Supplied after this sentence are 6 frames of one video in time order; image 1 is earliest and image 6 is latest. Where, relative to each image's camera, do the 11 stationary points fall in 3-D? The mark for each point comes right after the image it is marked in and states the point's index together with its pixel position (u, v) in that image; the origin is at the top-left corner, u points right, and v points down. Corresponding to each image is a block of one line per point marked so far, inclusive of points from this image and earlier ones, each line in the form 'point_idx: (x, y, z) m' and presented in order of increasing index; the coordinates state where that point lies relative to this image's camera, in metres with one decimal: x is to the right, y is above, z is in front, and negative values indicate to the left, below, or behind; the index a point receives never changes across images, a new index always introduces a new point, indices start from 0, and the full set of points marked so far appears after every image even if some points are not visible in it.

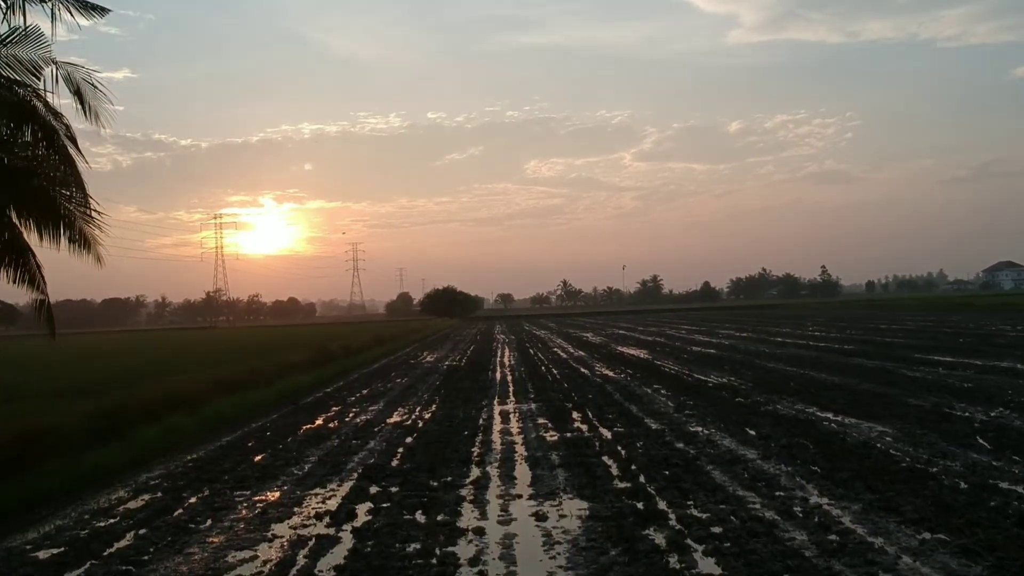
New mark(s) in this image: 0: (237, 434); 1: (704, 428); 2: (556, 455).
0: (-4.6, -2.5, +18.2) m
1: (+2.9, -2.1, +16.1) m
2: (+0.6, -2.1, +13.8) m
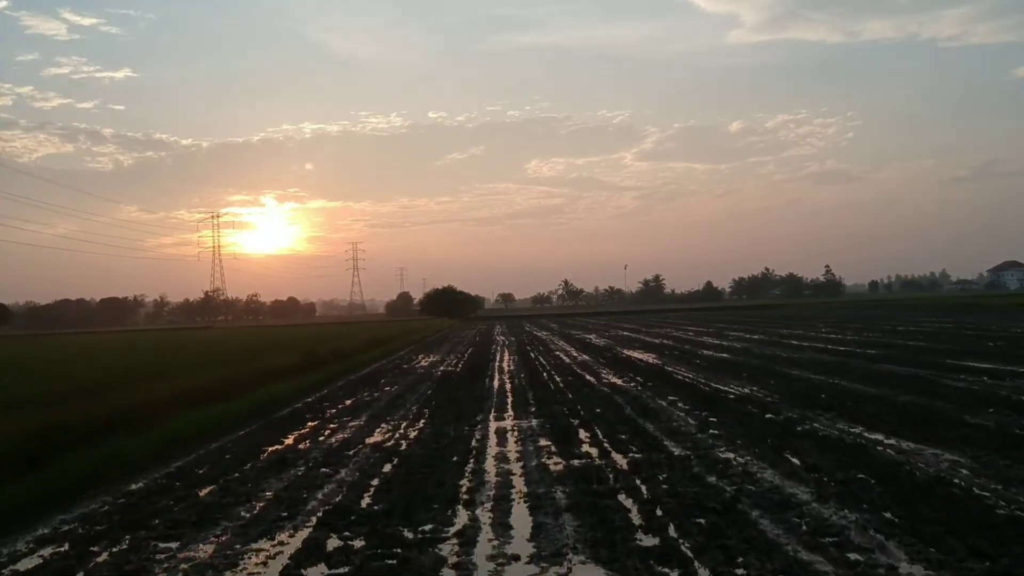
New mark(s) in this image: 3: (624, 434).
0: (-4.7, -2.5, +15.7) m
1: (+2.8, -2.1, +13.6) m
2: (+0.5, -2.1, +11.3) m
3: (+1.7, -2.2, +15.9) m
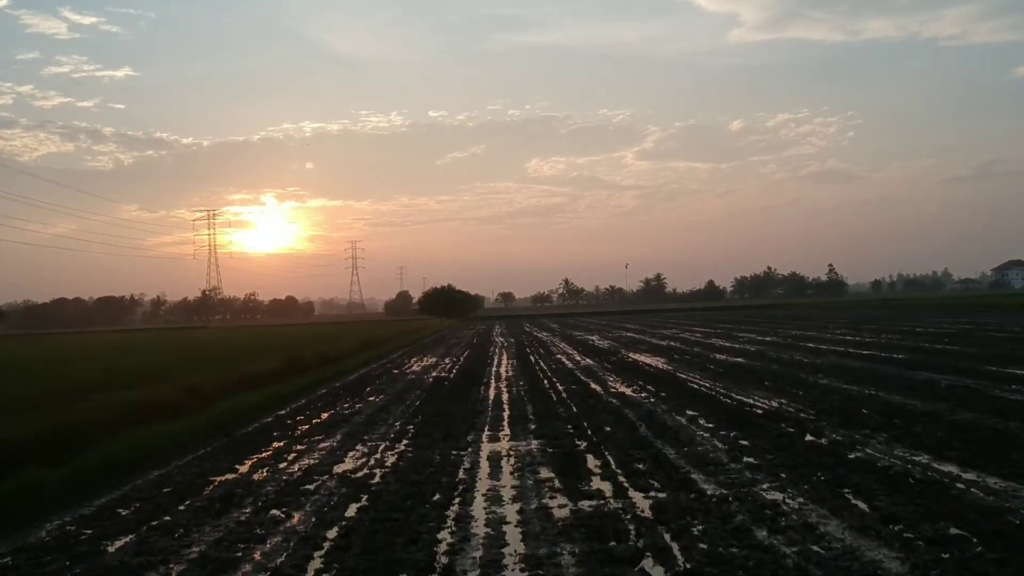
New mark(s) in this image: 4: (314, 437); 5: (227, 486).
0: (-4.7, -2.5, +13.1) m
1: (+2.8, -2.1, +10.9) m
2: (+0.5, -2.1, +8.7) m
3: (+1.6, -2.2, +13.3) m
4: (-3.3, -2.5, +17.9) m
5: (-3.4, -2.4, +13.0) m
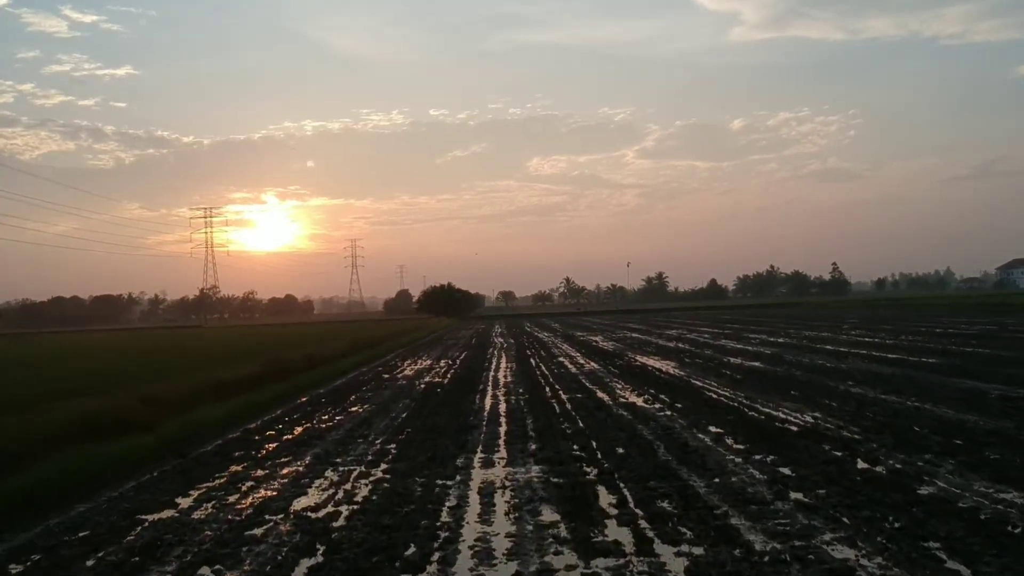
0: (-4.8, -2.4, +10.6) m
1: (+2.7, -2.1, +8.5) m
2: (+0.4, -2.1, +6.2) m
3: (+1.5, -2.1, +10.9) m
4: (-3.3, -2.4, +15.4) m
5: (-3.5, -2.4, +10.6) m
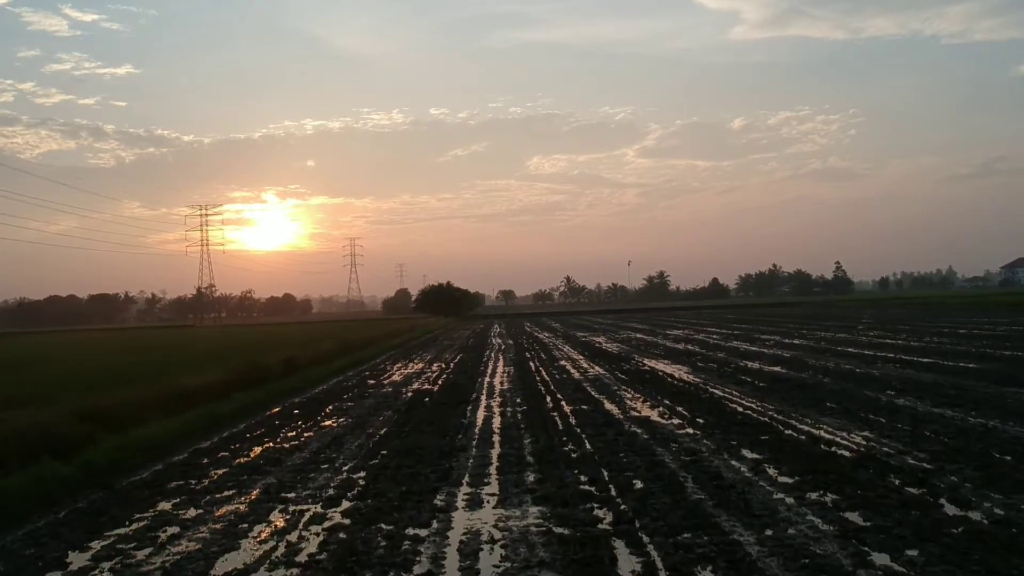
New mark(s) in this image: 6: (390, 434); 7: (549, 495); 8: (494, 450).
0: (-4.9, -2.4, +7.8) m
1: (+2.6, -2.0, +5.7) m
2: (+0.3, -2.1, +3.4) m
3: (+1.5, -2.1, +8.0) m
4: (-3.4, -2.4, +12.6) m
5: (-3.6, -2.3, +7.8) m
6: (-2.0, -2.4, +17.5) m
7: (+0.4, -2.2, +11.3) m
8: (-0.3, -2.3, +15.1) m
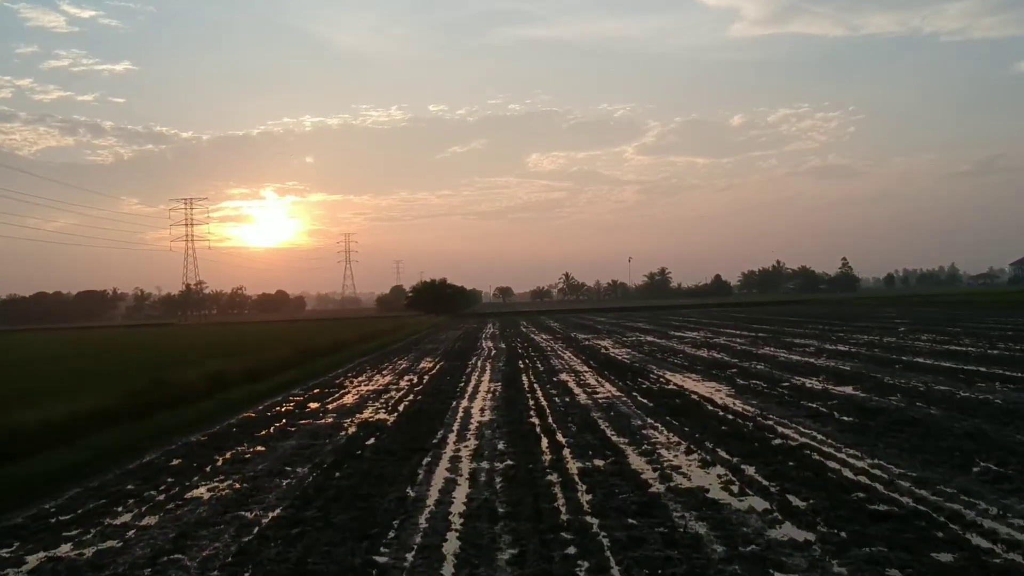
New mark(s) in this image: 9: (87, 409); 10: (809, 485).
0: (-5.1, -2.3, +0.6) m
1: (+2.4, -2.0, -1.5) m
2: (+0.1, -2.0, -3.8) m
3: (+1.2, -2.0, +0.9) m
4: (-3.7, -2.3, +5.5) m
5: (-3.8, -2.3, +0.6) m
6: (-2.3, -2.3, +10.3) m
7: (+0.1, -2.1, +4.1) m
8: (-0.5, -2.2, +8.0) m
9: (-7.5, -2.1, +19.8) m
10: (+3.2, -2.1, +11.5) m
